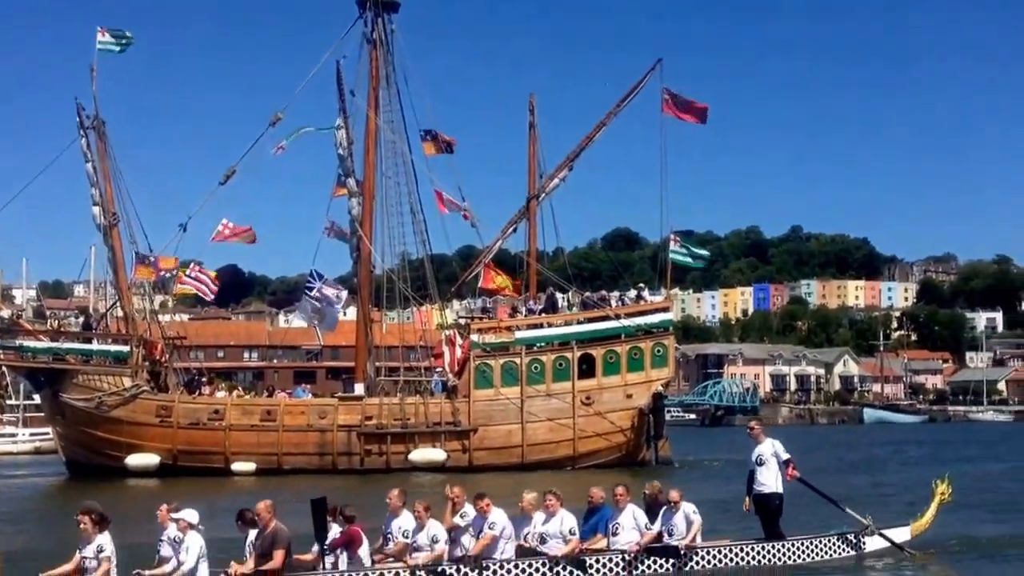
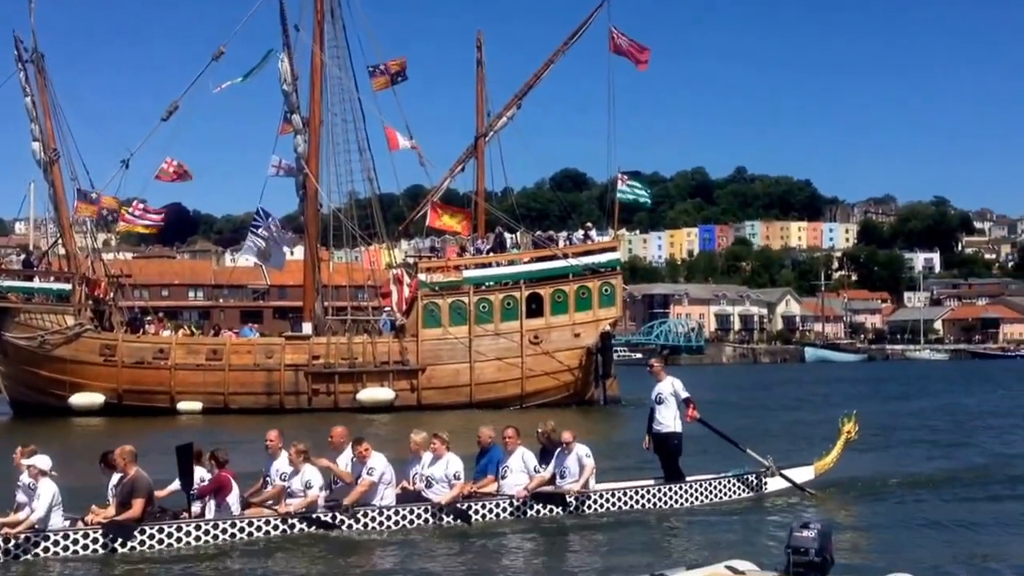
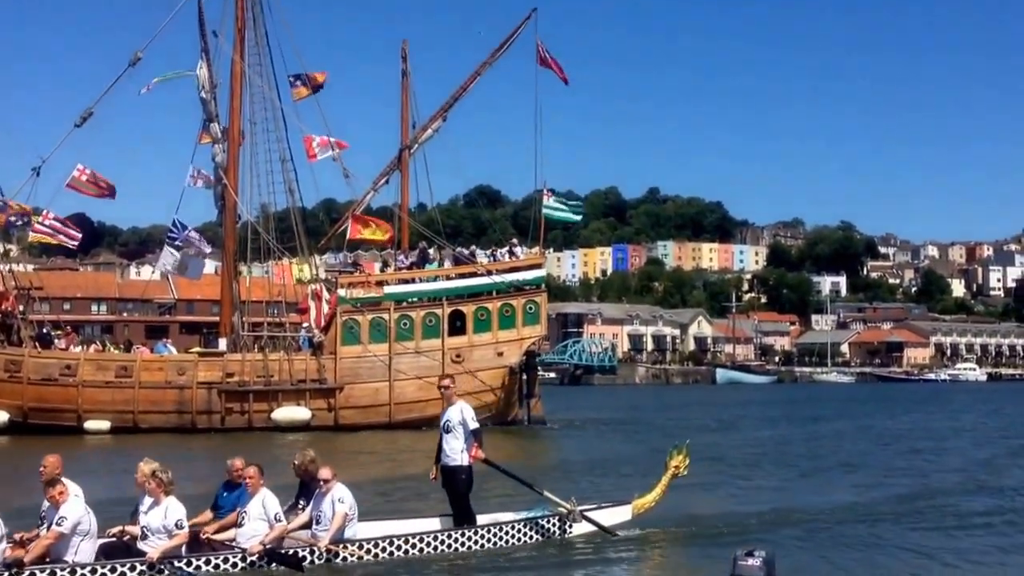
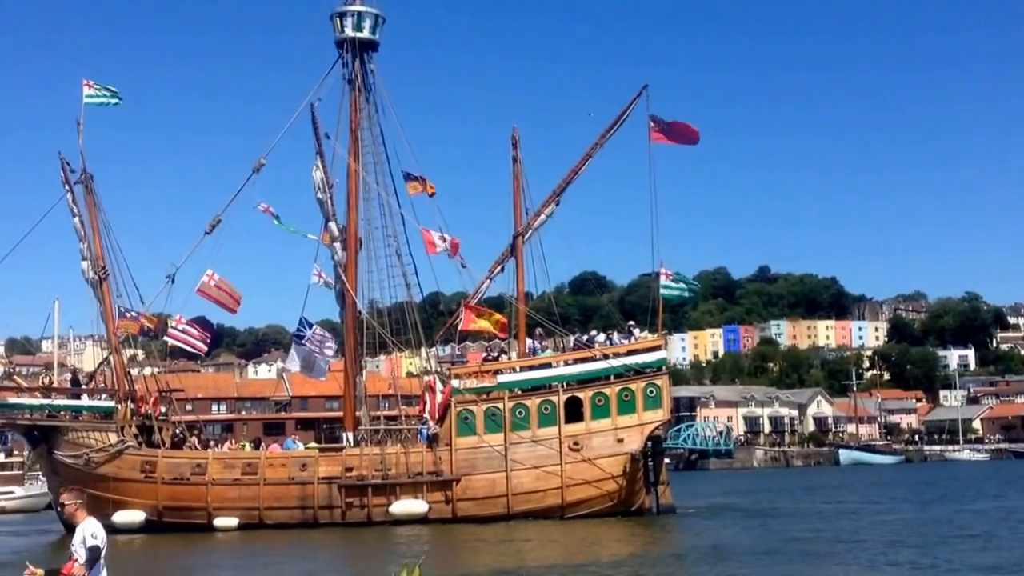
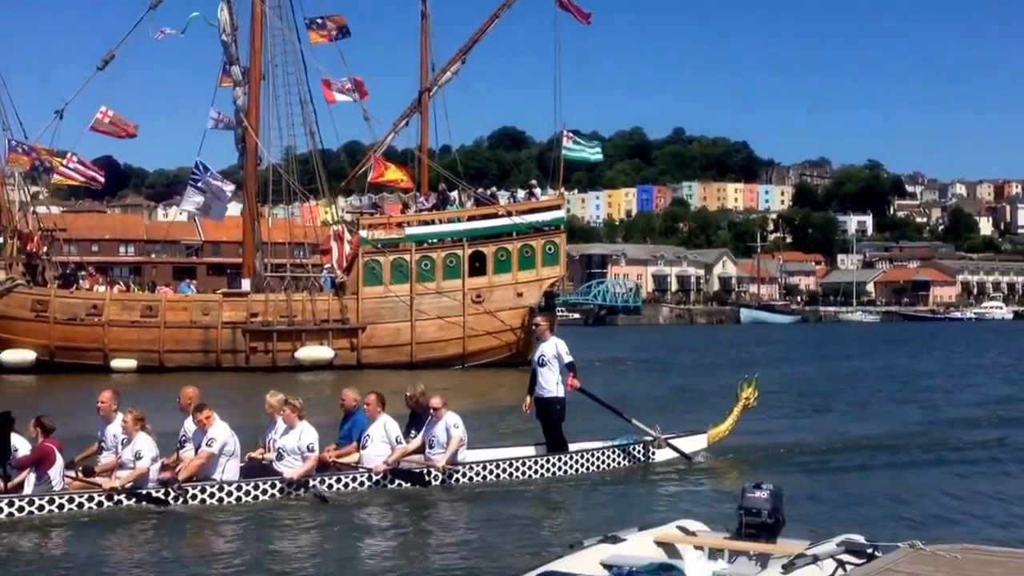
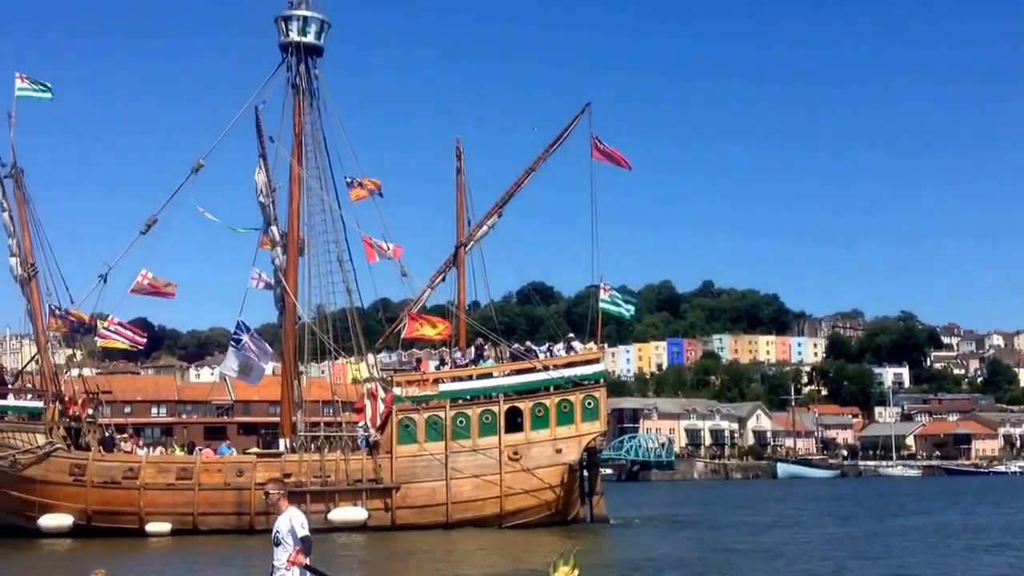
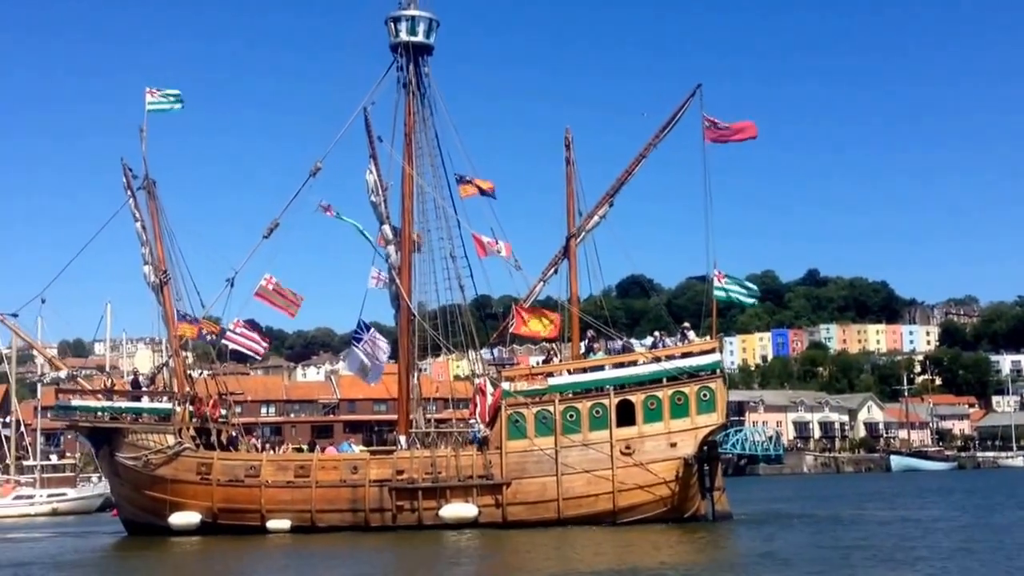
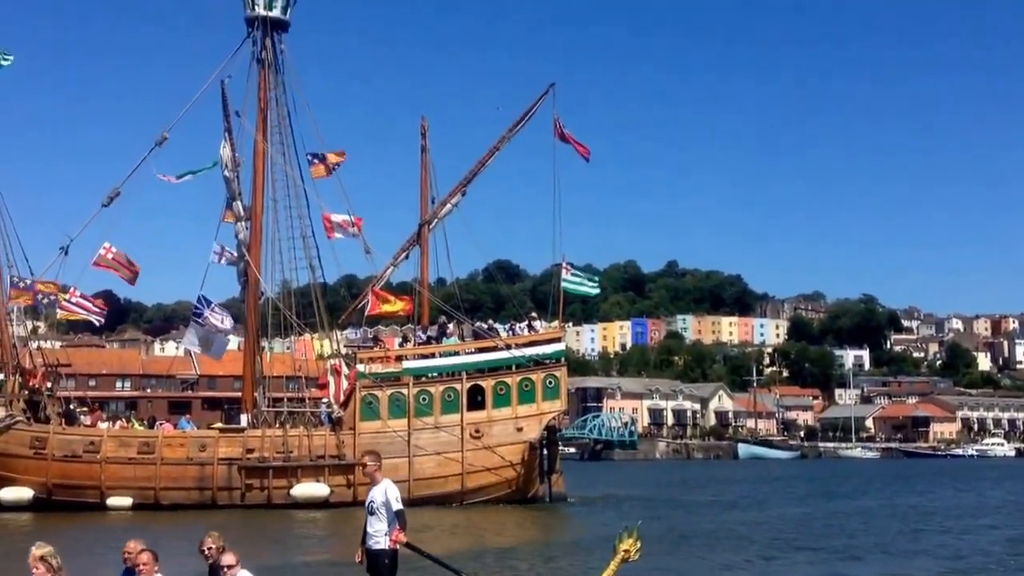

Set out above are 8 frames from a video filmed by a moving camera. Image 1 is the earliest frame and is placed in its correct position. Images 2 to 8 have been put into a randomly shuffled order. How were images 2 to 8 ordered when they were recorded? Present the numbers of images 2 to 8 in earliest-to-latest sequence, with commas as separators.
2, 5, 3, 8, 6, 4, 7
